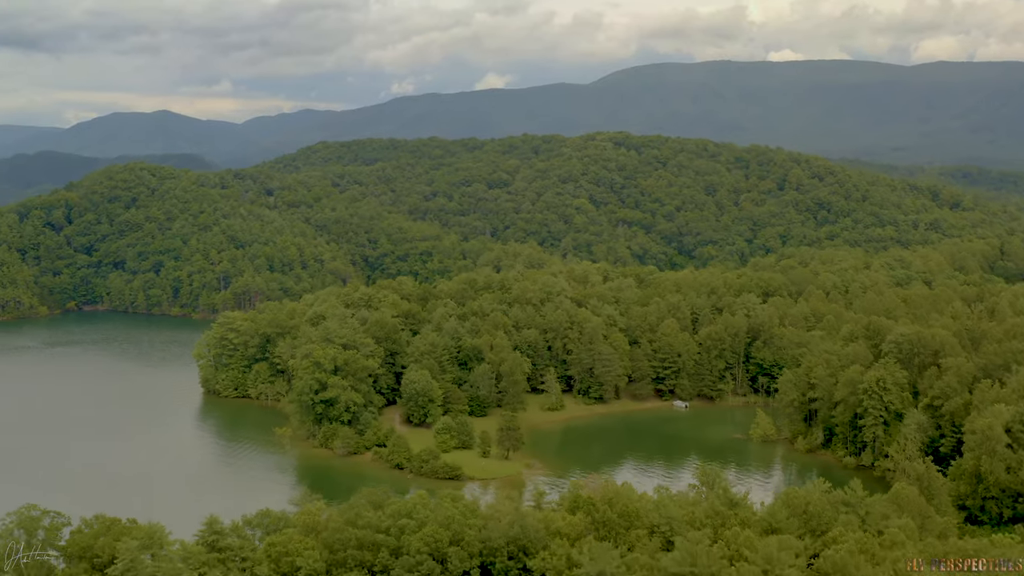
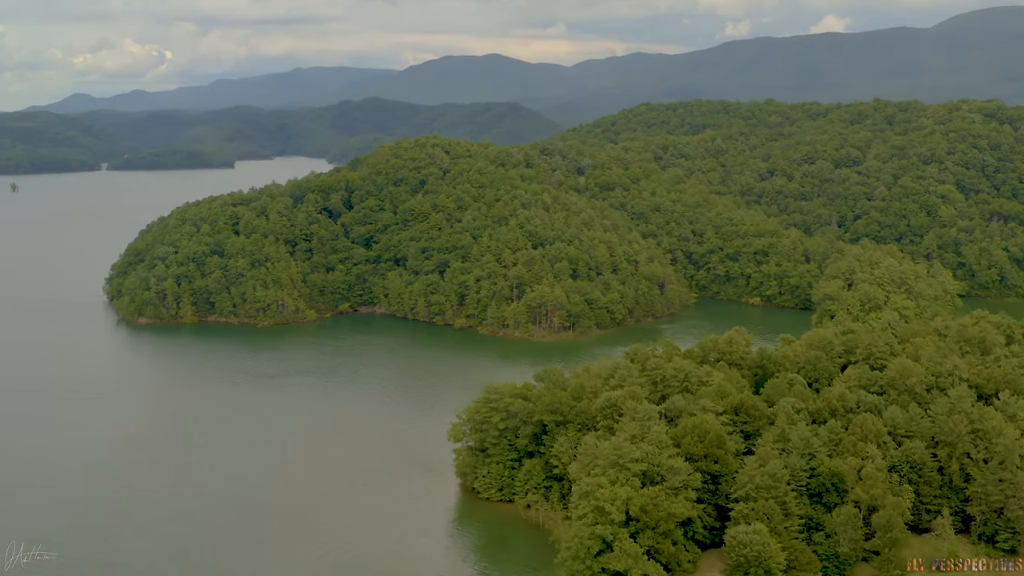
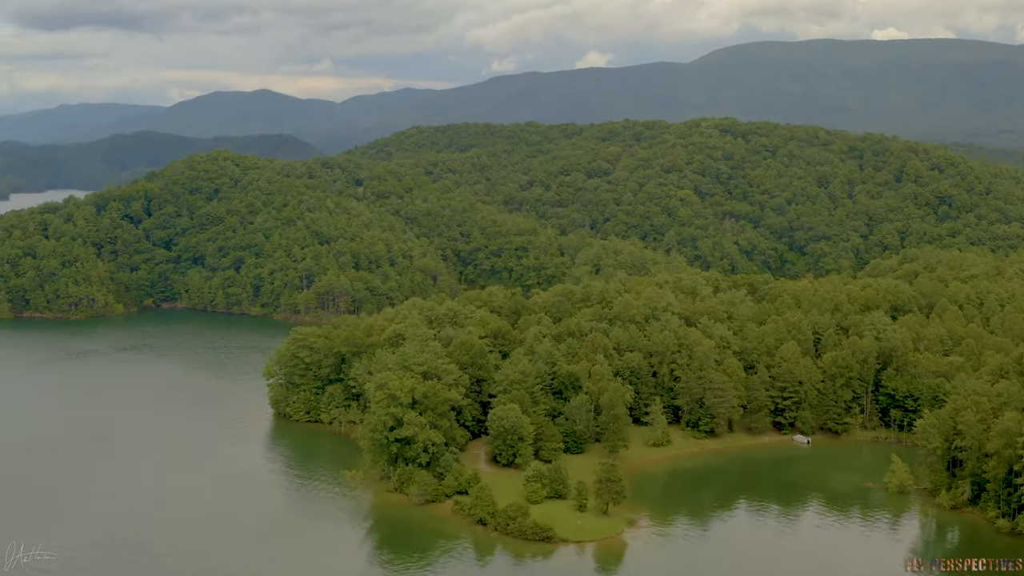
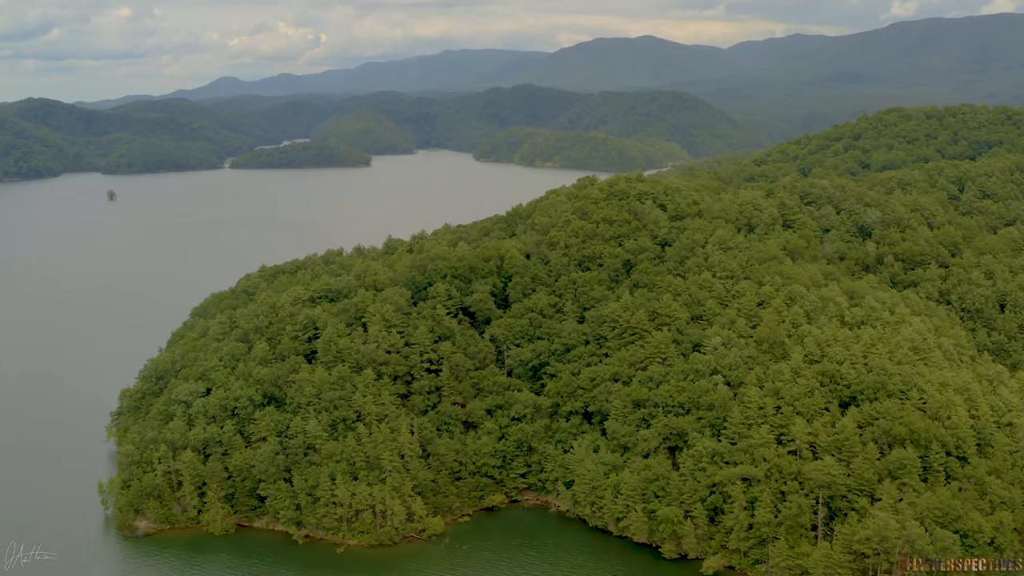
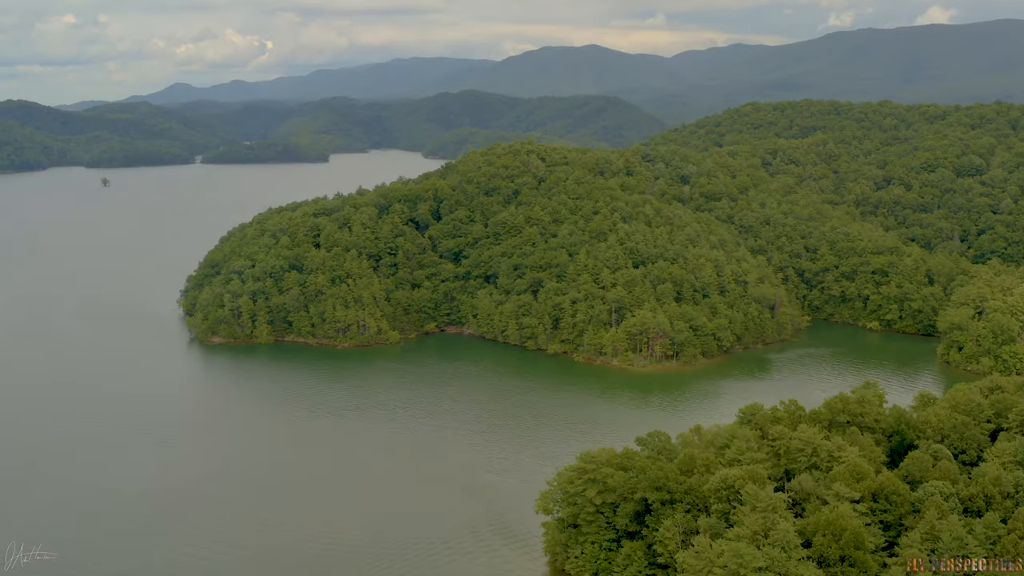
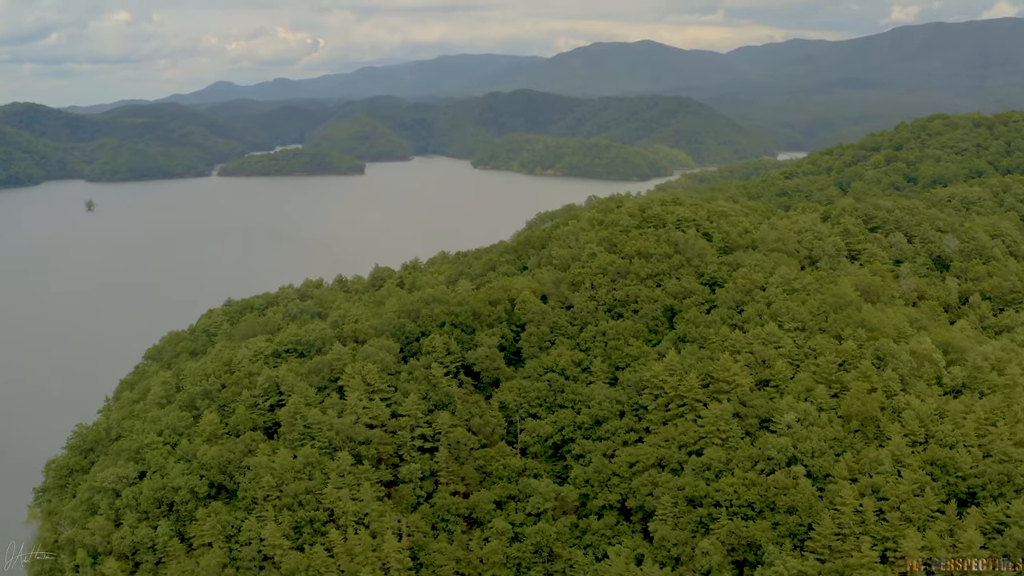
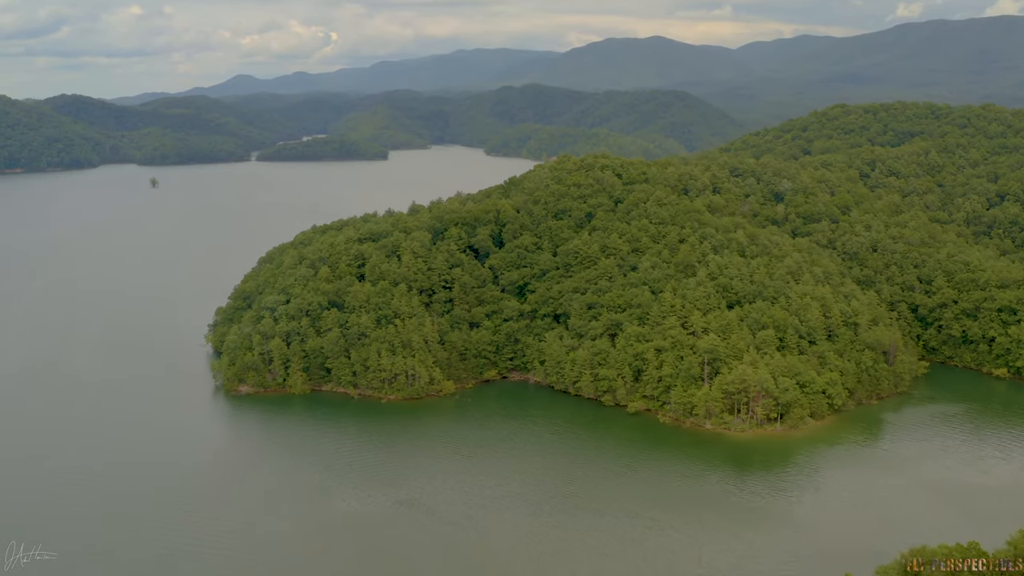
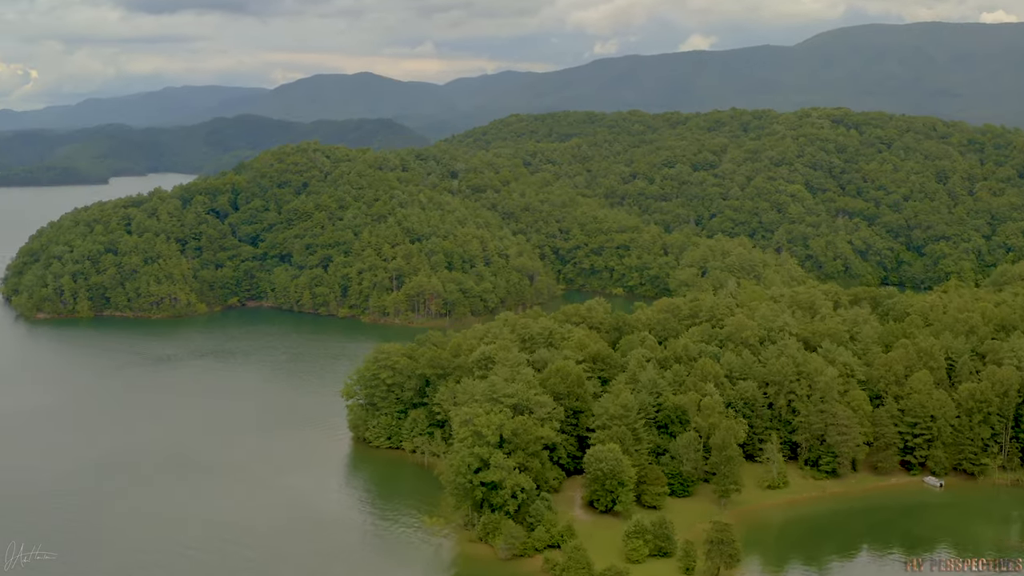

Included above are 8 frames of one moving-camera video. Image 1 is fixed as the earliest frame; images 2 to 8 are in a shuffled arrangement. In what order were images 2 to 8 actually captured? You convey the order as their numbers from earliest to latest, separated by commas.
3, 8, 2, 5, 7, 4, 6
